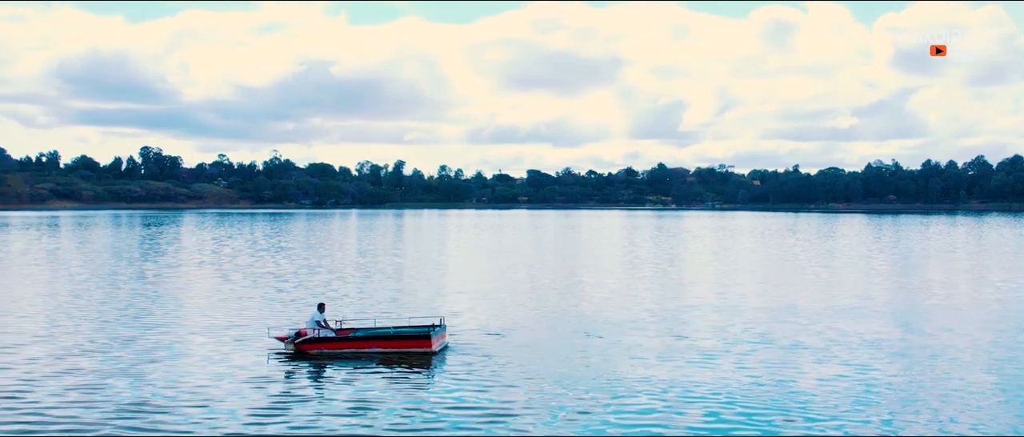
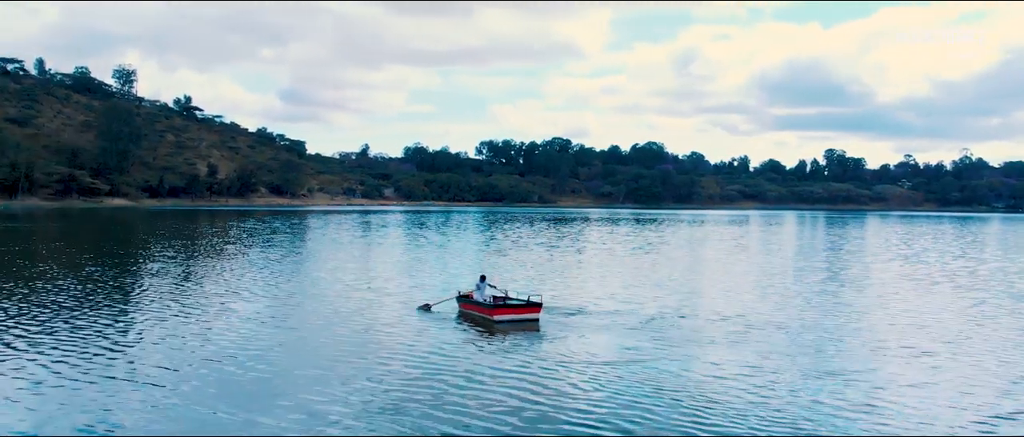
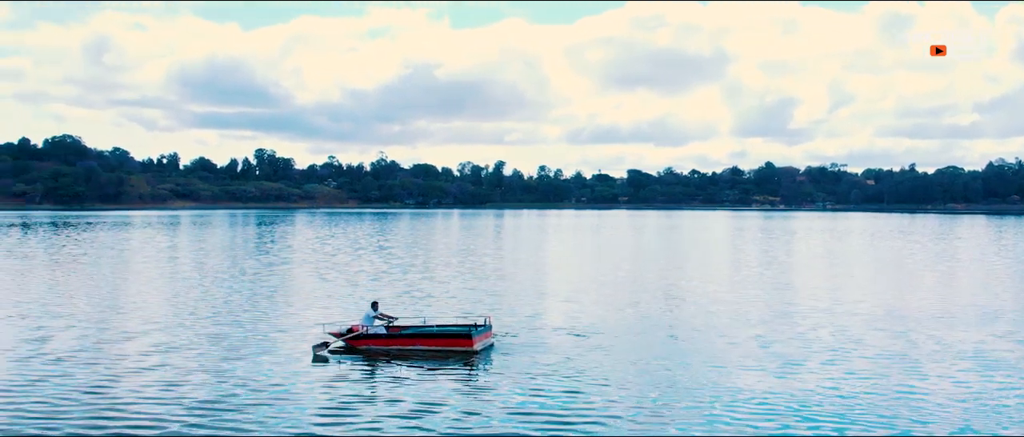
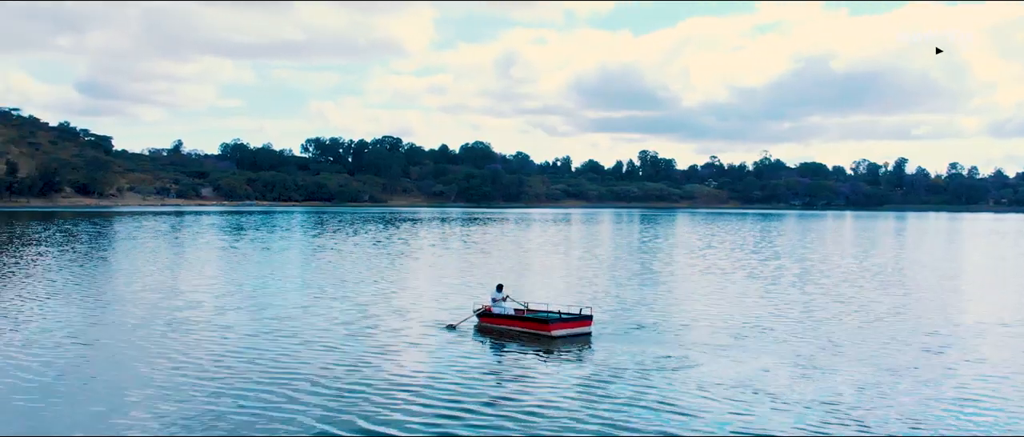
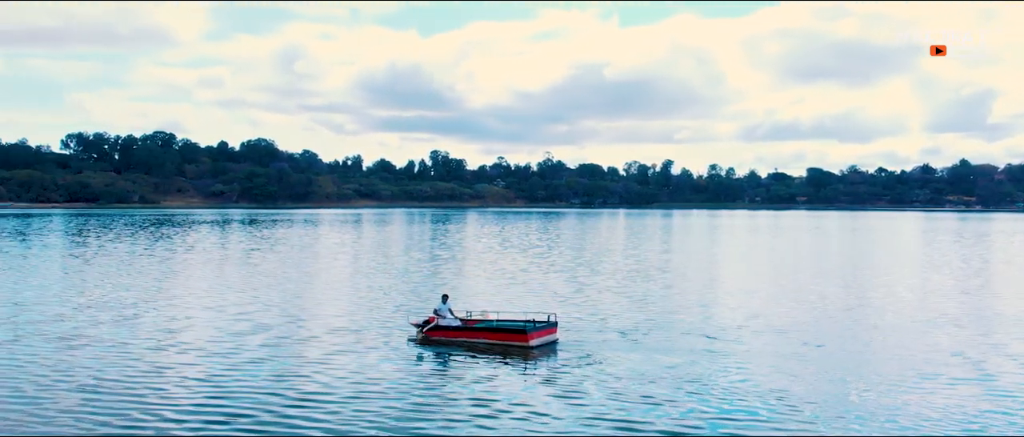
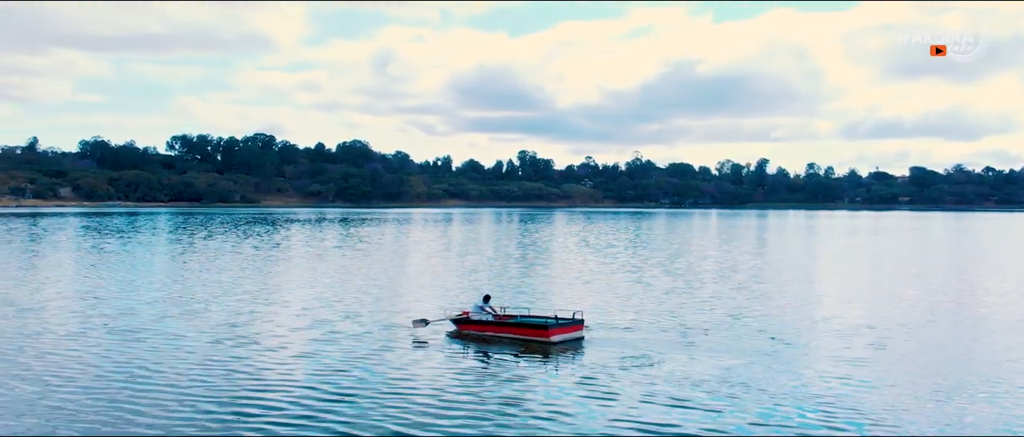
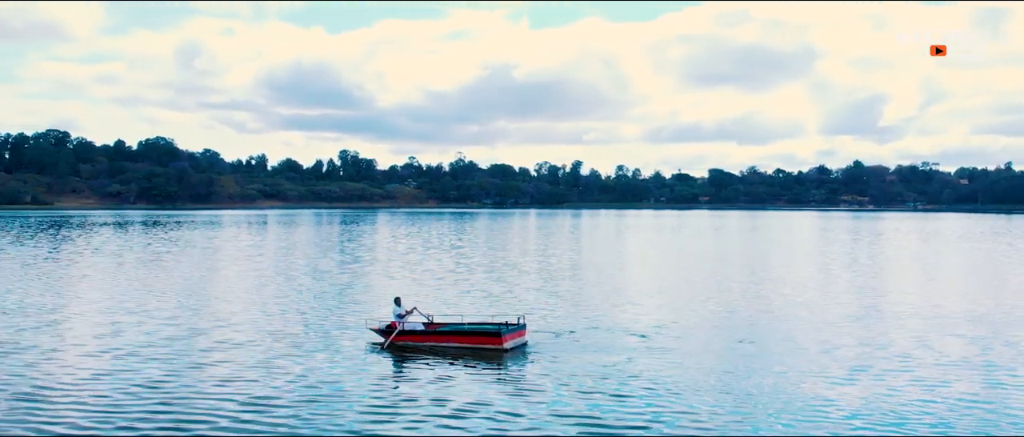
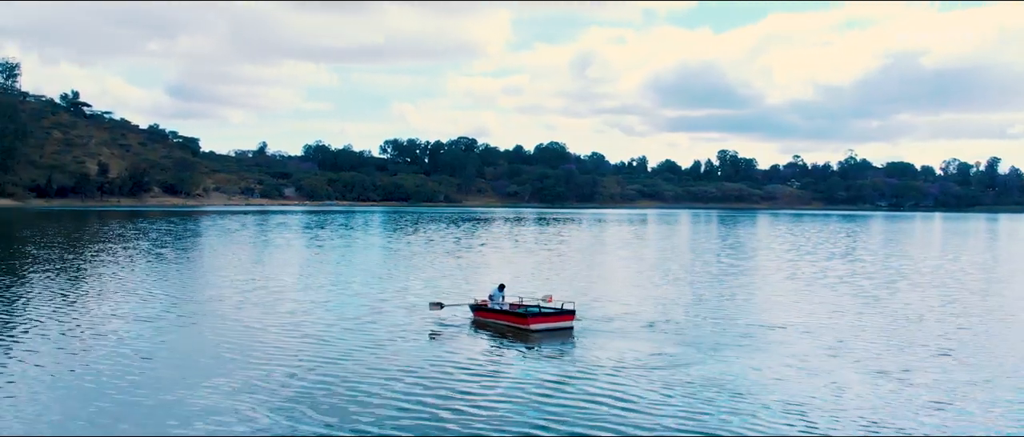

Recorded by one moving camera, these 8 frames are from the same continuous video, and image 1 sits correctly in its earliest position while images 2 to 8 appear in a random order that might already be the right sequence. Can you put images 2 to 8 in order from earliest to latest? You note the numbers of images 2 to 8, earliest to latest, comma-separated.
3, 7, 5, 6, 4, 8, 2
